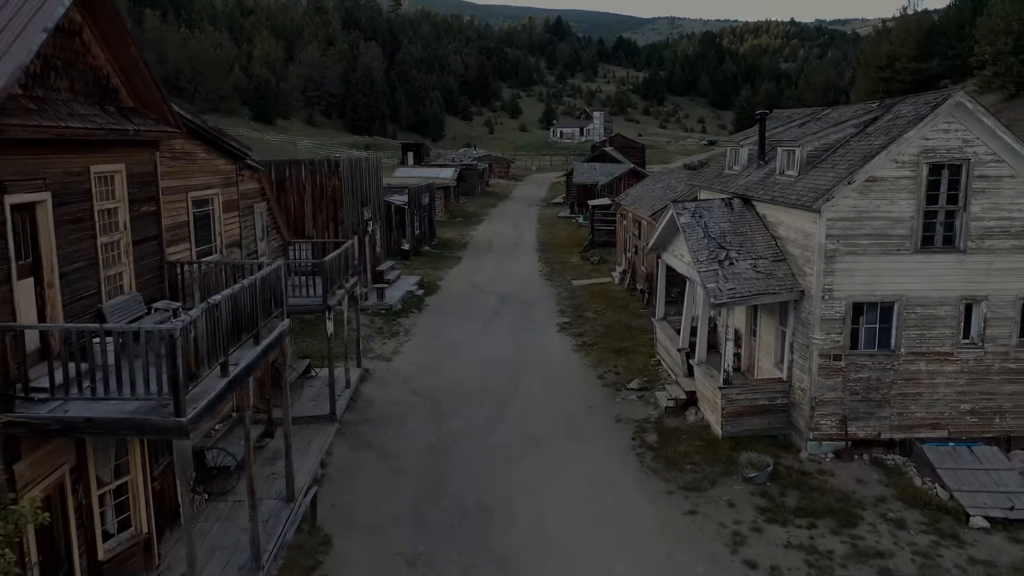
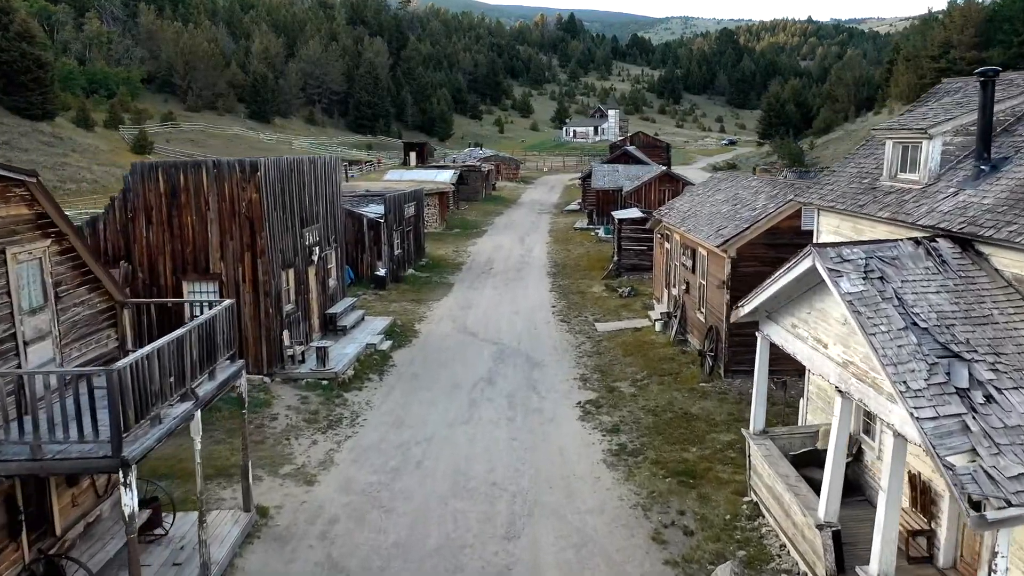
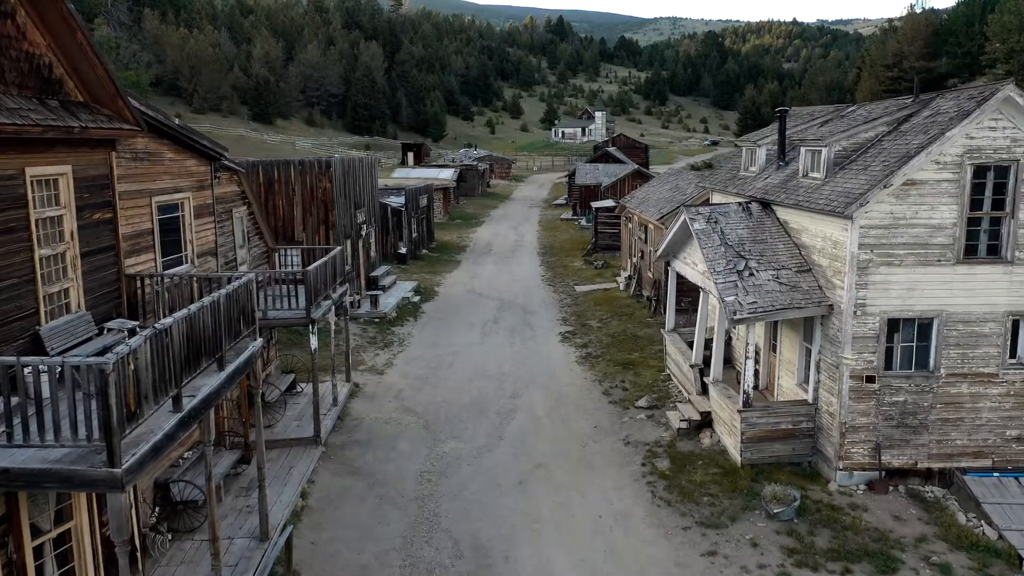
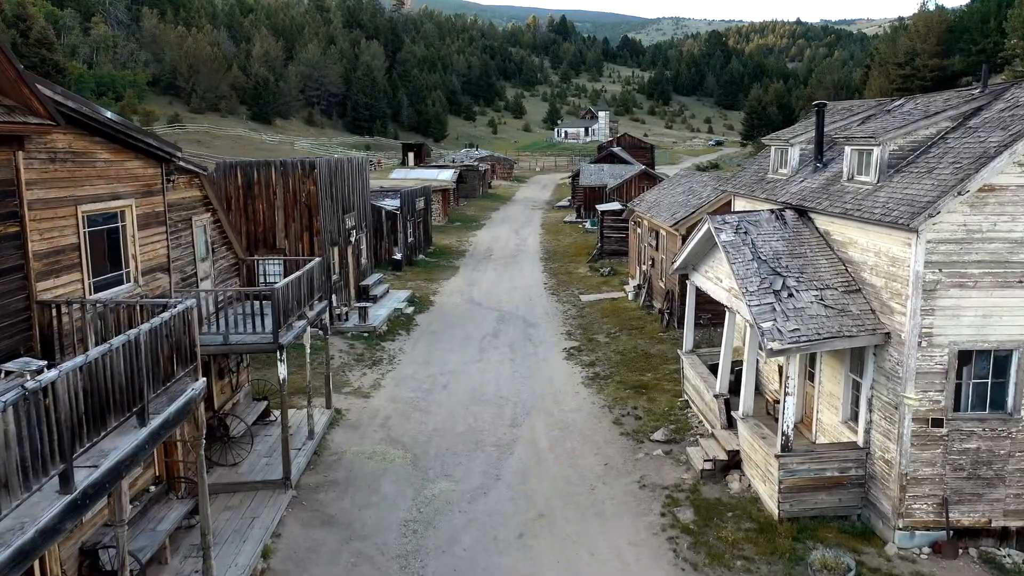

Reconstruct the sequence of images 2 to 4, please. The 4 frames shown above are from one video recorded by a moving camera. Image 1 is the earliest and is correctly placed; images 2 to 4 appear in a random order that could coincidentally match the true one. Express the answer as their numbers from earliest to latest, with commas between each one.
3, 4, 2
